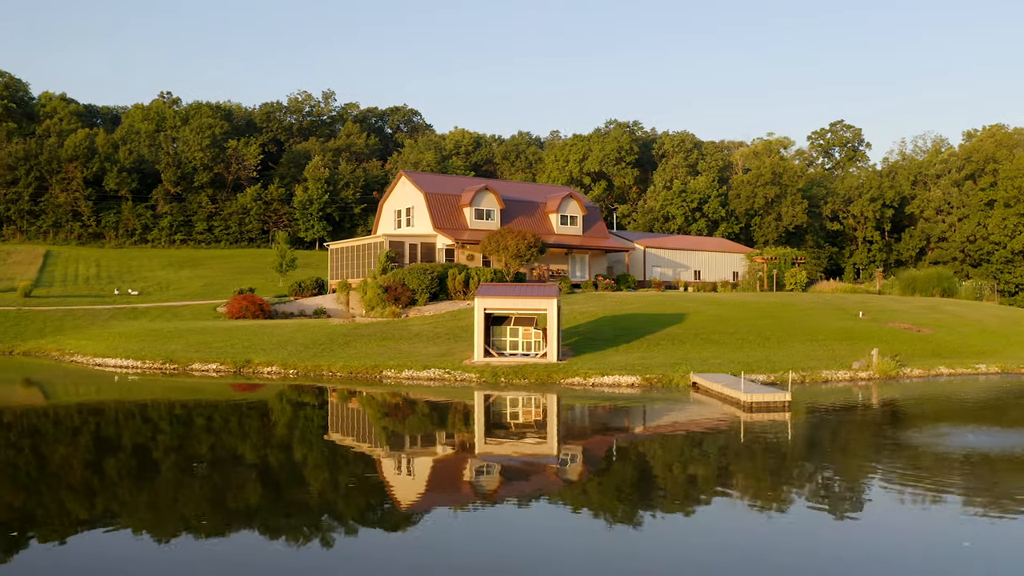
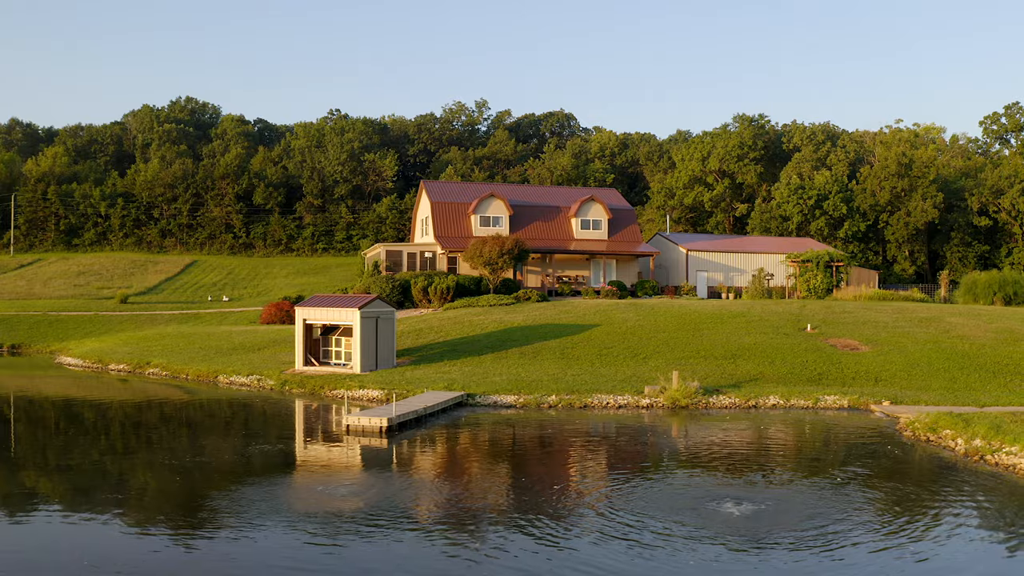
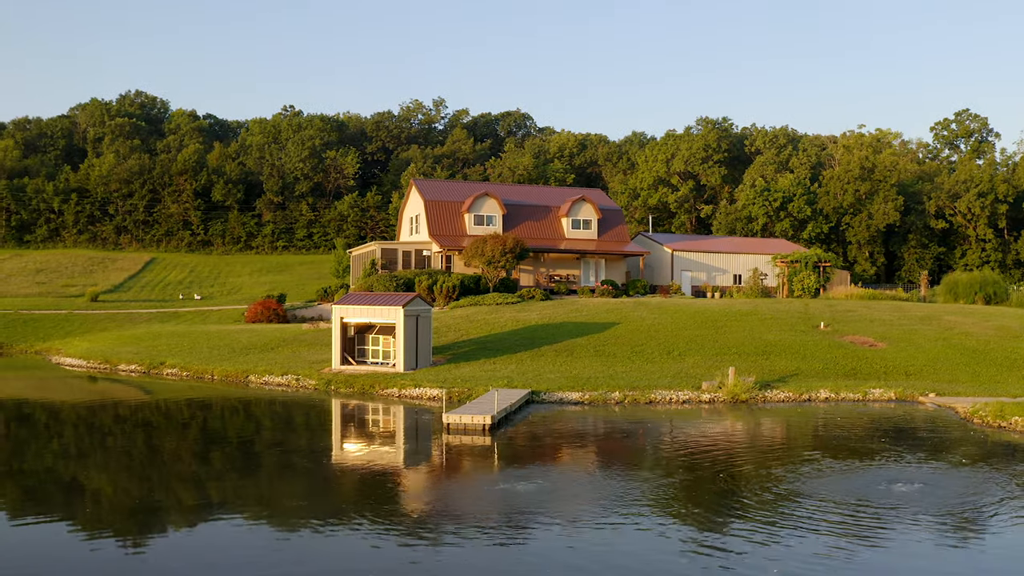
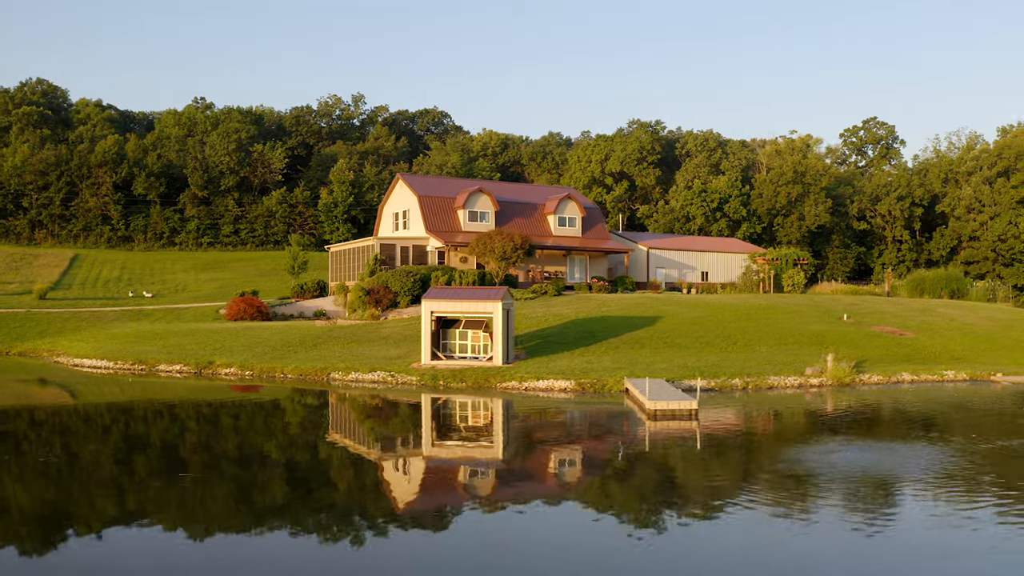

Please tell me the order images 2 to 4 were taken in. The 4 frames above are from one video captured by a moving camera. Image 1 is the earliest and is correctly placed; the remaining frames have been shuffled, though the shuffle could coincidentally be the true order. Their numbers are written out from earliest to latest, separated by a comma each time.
4, 3, 2
